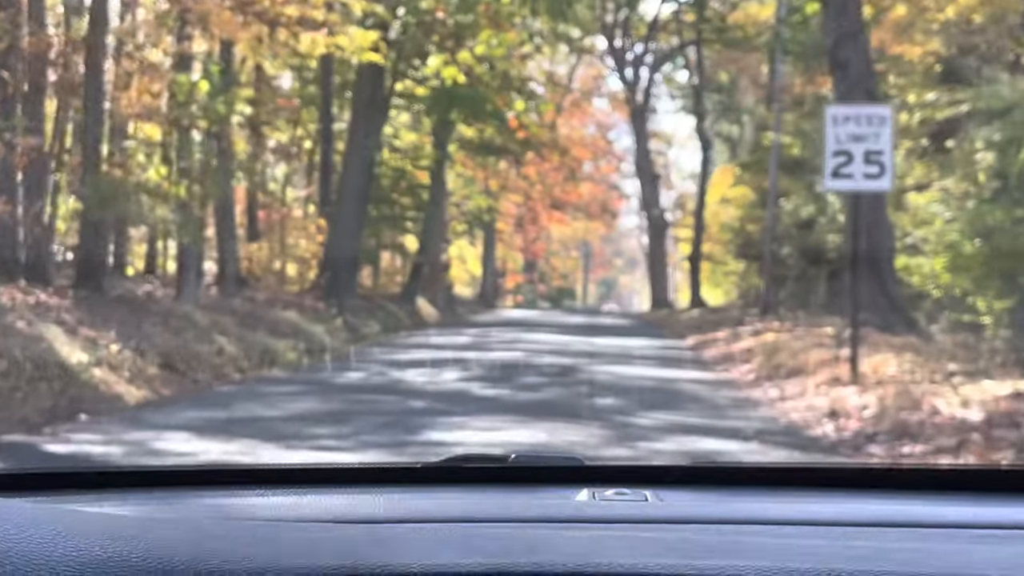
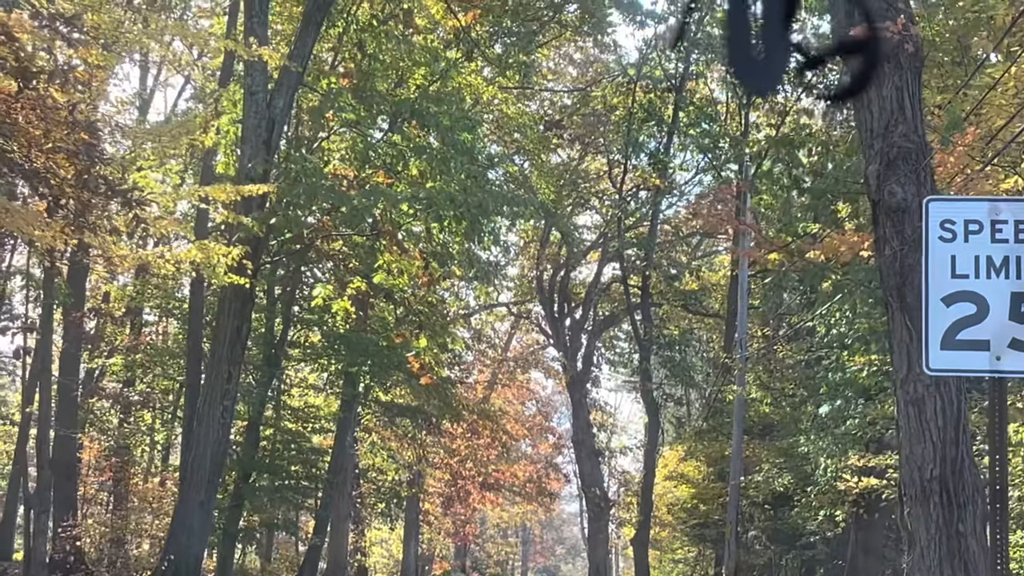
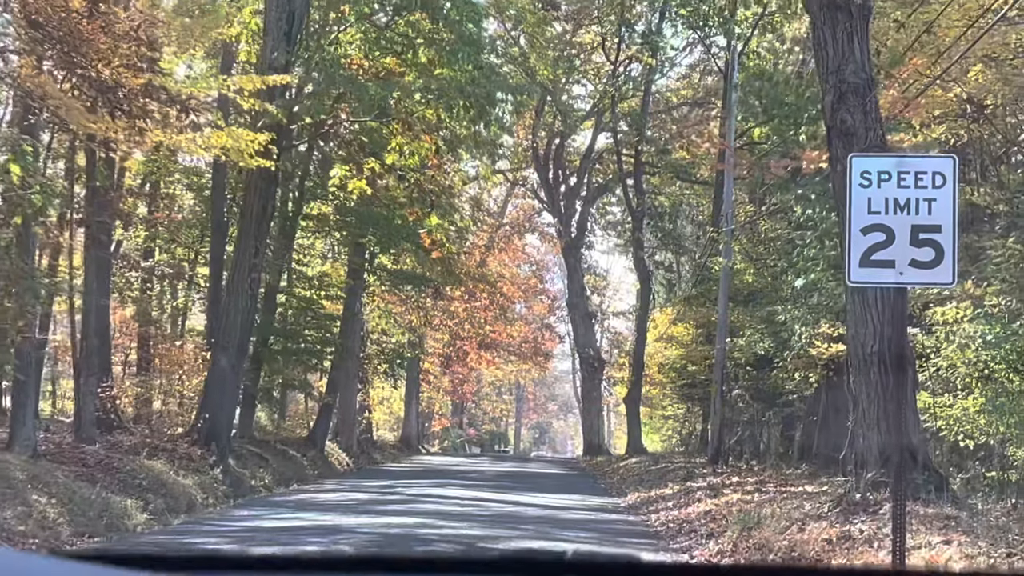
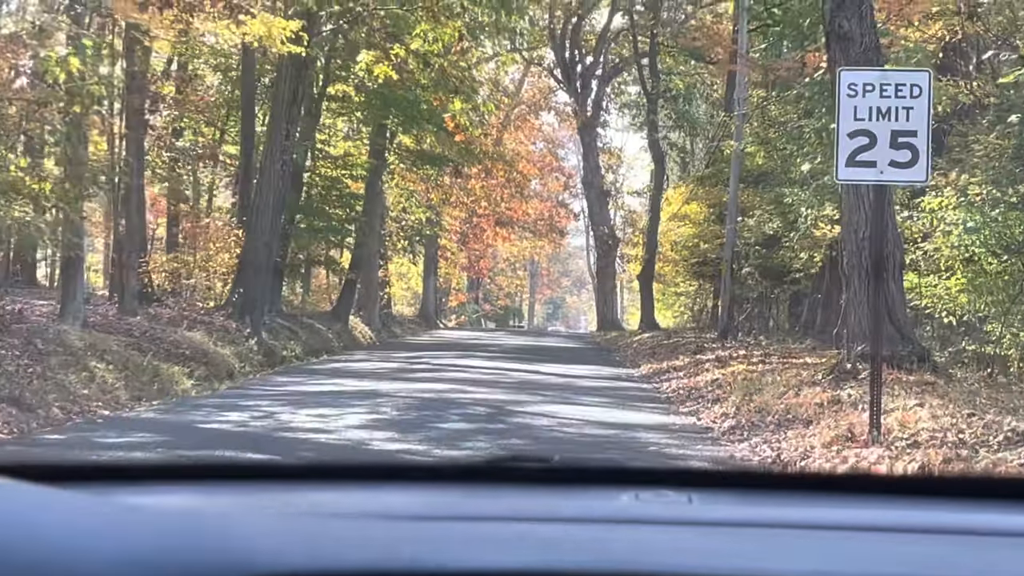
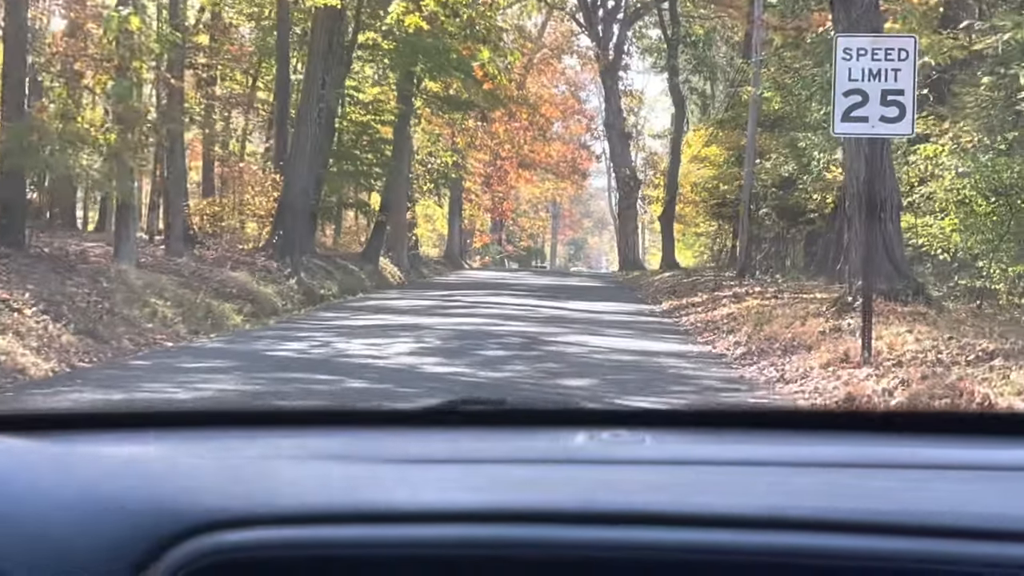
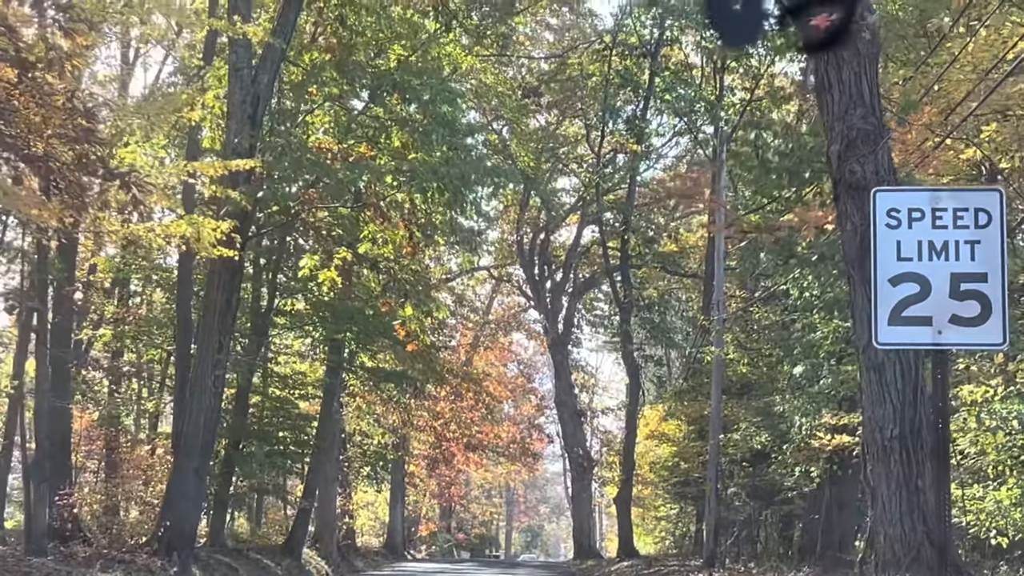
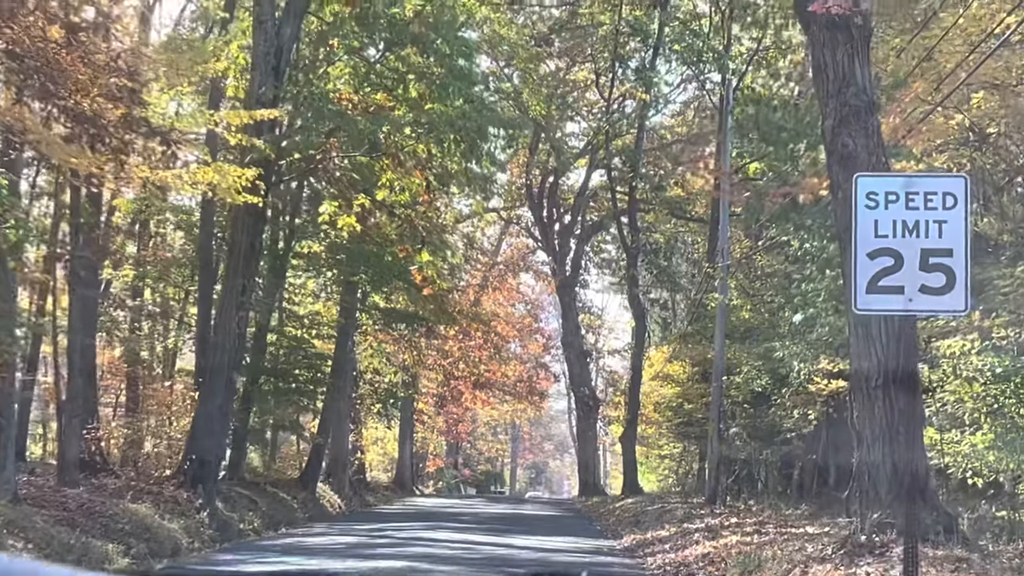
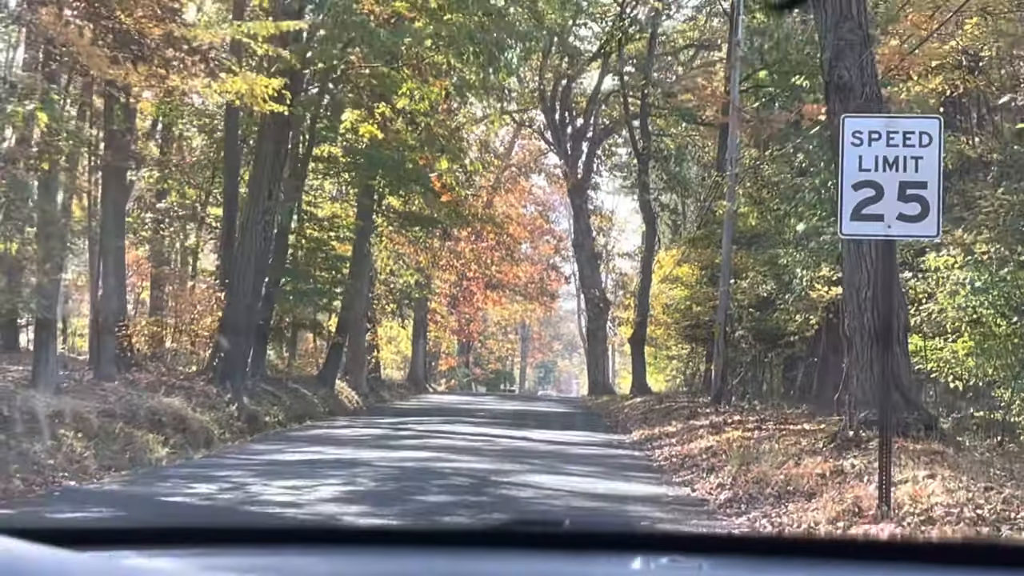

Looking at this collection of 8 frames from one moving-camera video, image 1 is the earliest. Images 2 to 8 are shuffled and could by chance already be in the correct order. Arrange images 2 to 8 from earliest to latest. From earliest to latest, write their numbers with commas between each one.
5, 4, 8, 3, 7, 6, 2
